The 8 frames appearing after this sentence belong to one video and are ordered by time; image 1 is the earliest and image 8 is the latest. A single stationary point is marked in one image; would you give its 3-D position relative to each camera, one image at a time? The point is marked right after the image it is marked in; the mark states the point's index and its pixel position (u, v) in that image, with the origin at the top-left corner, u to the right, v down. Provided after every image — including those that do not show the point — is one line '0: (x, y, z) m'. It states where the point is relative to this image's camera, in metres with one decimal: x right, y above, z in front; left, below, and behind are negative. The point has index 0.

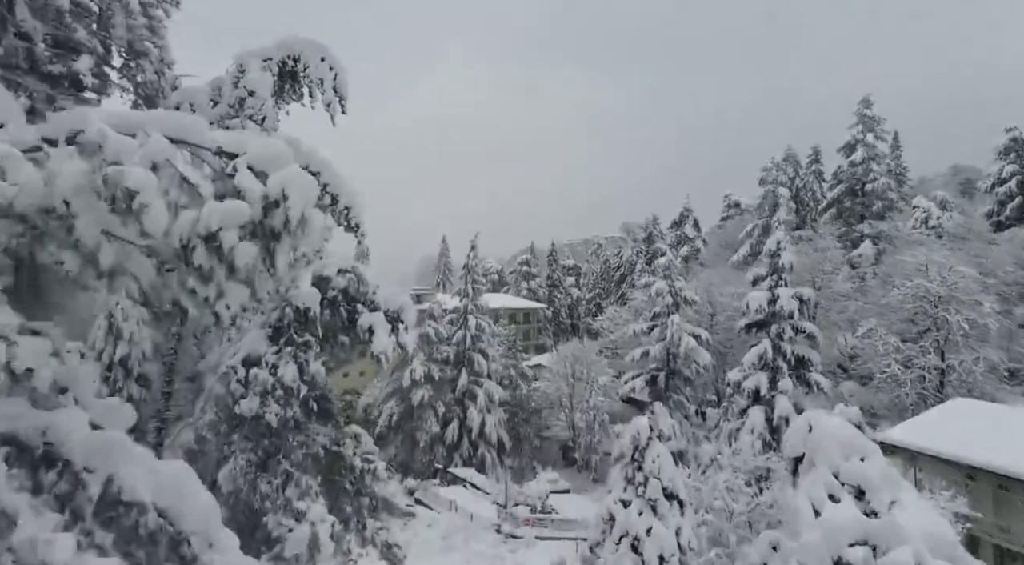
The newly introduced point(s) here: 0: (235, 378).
0: (-3.0, -1.0, +7.2) m
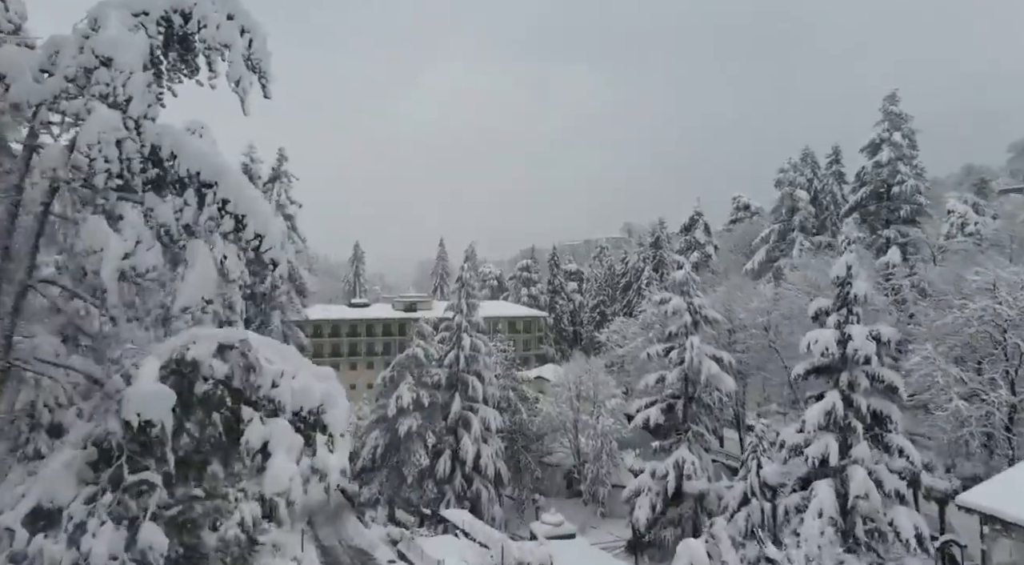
0: (-3.1, -1.7, +4.0) m
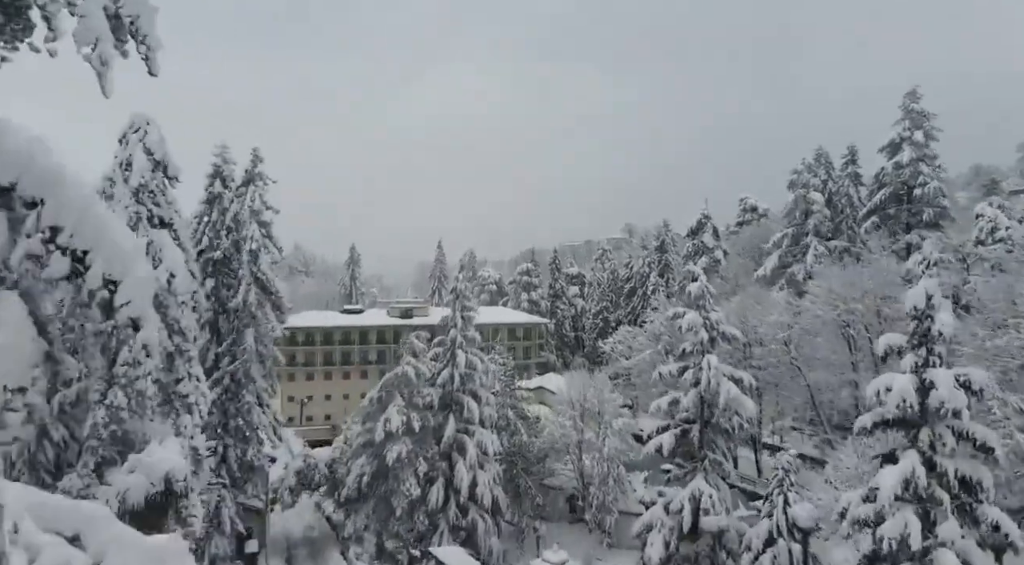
0: (-3.1, -2.1, +1.7) m
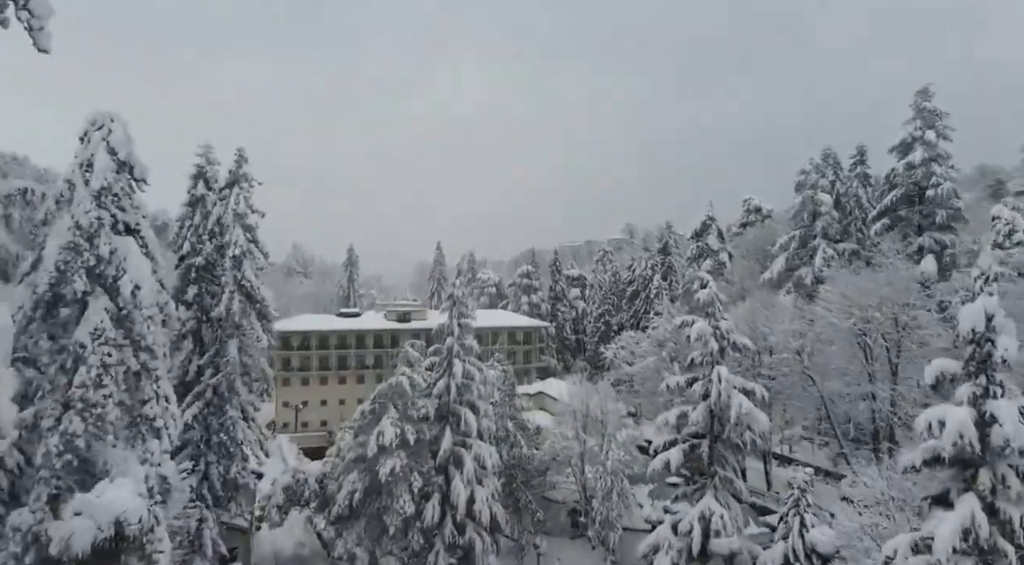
0: (-3.1, -2.3, +0.5) m
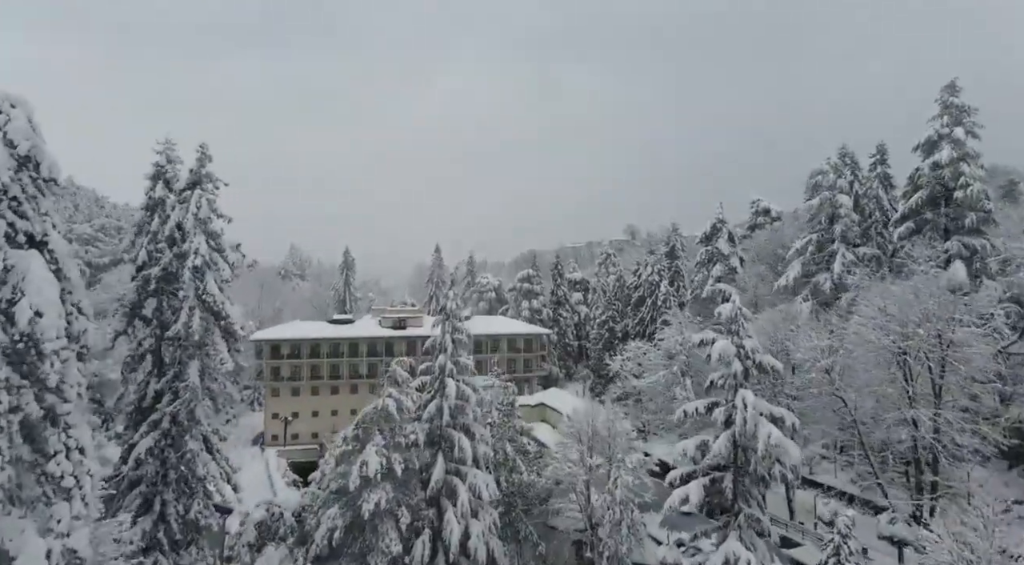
0: (-3.2, -2.7, -1.9) m
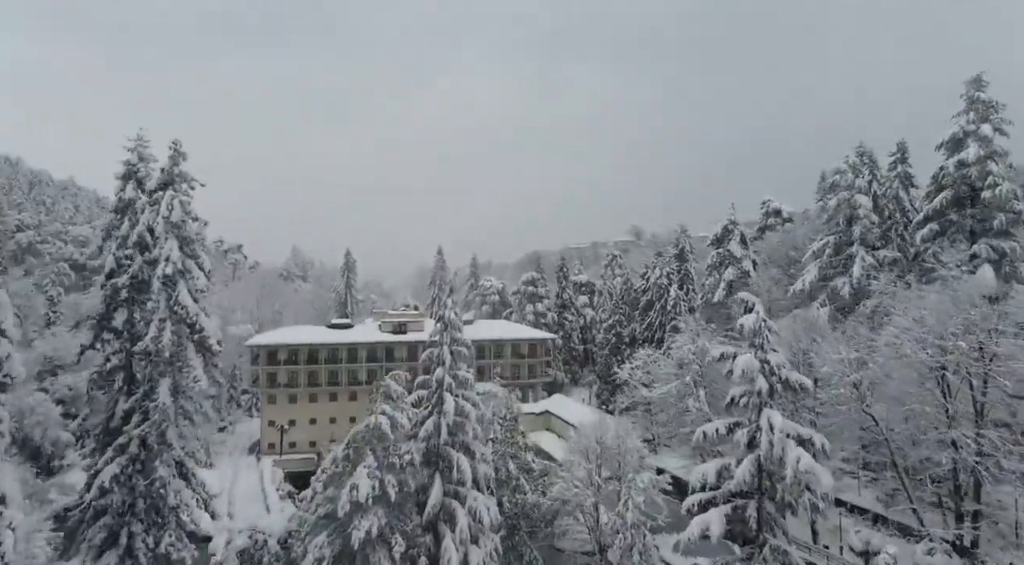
0: (-3.3, -2.9, -3.6) m
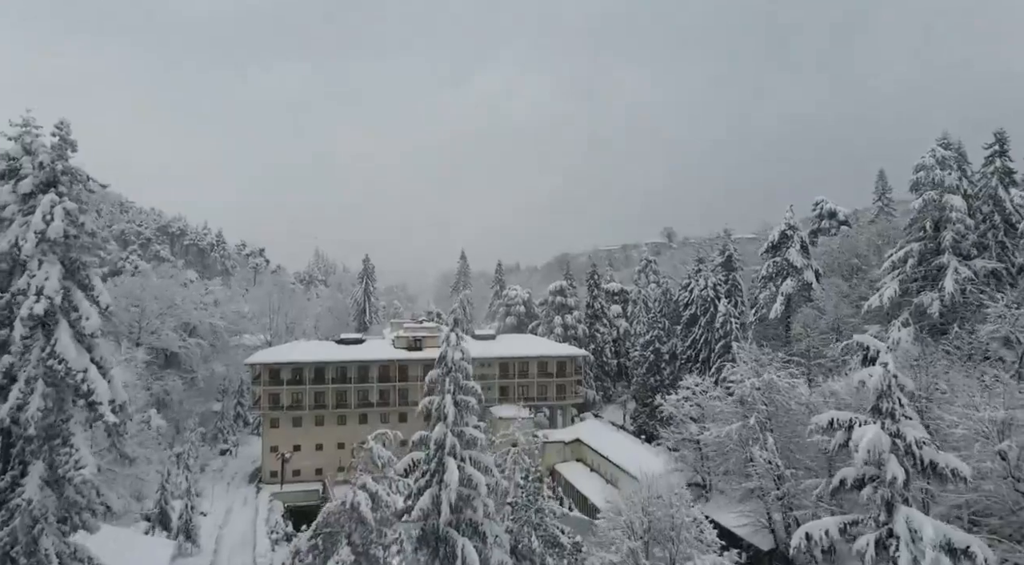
0: (-3.8, -3.6, -8.6) m
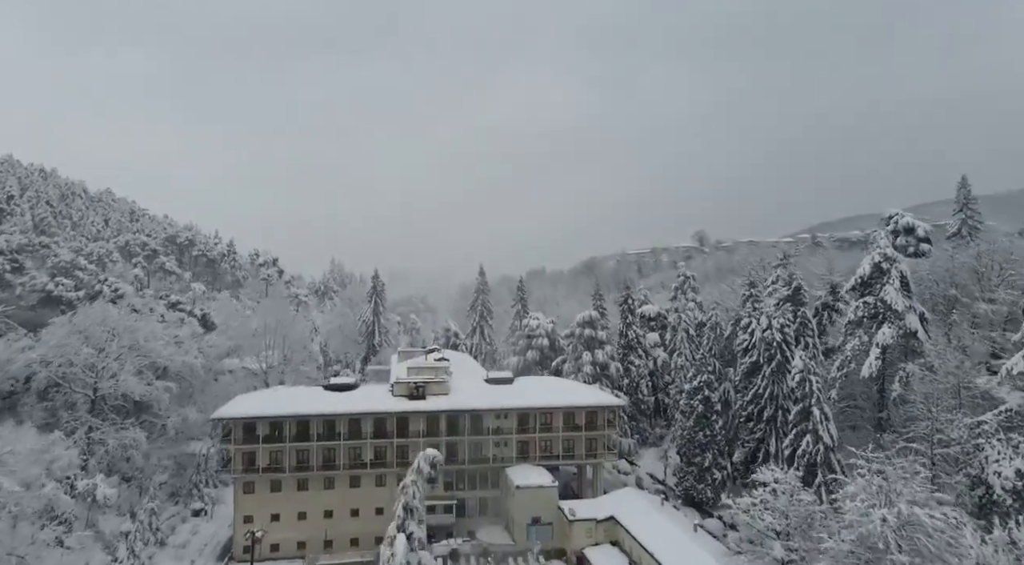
0: (-4.8, -5.7, -16.4) m
